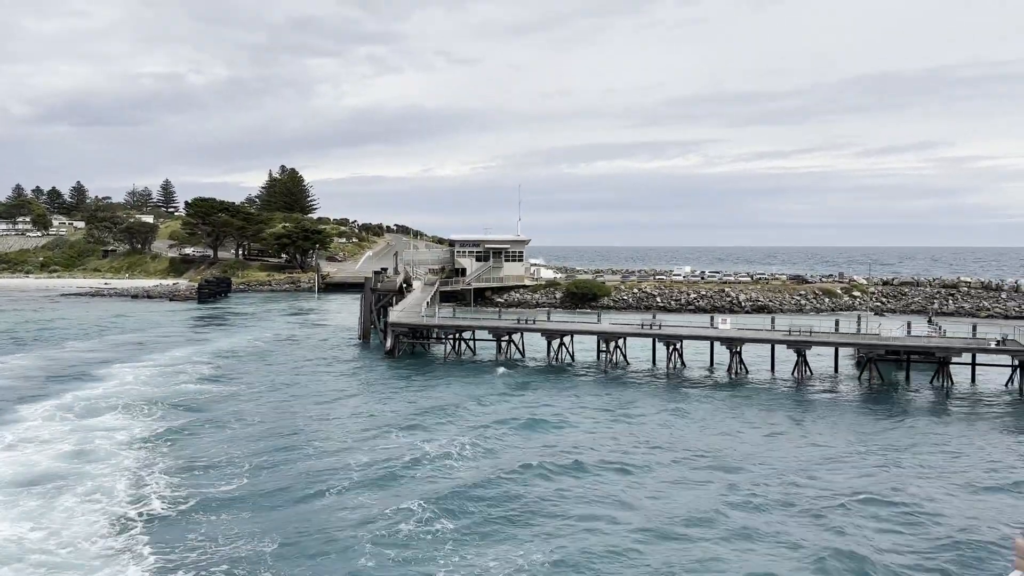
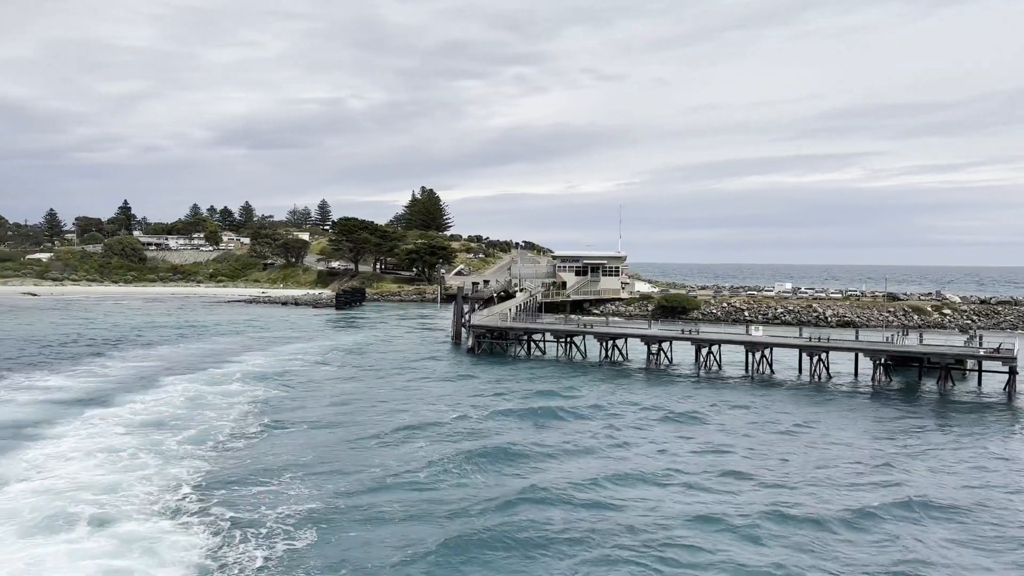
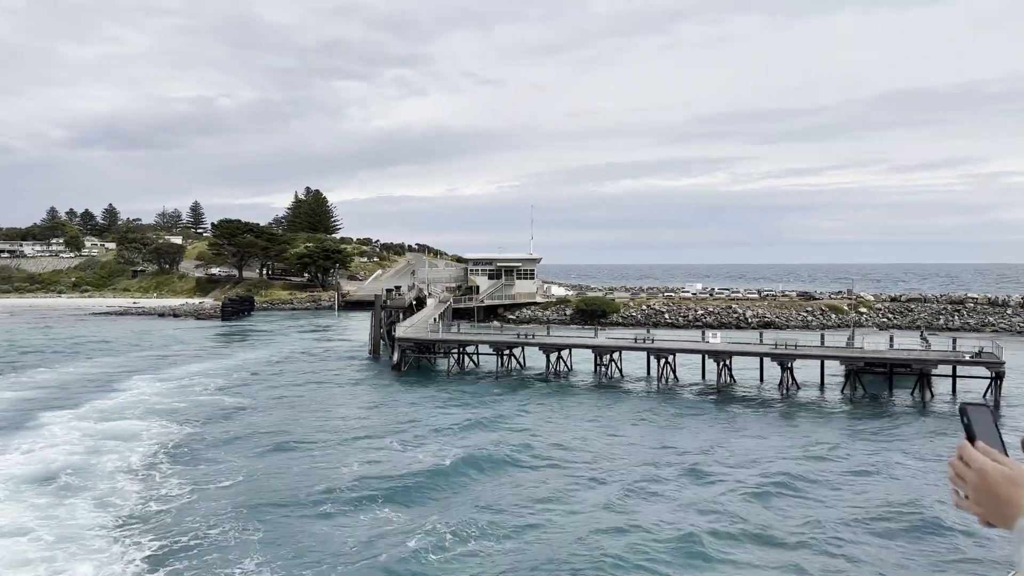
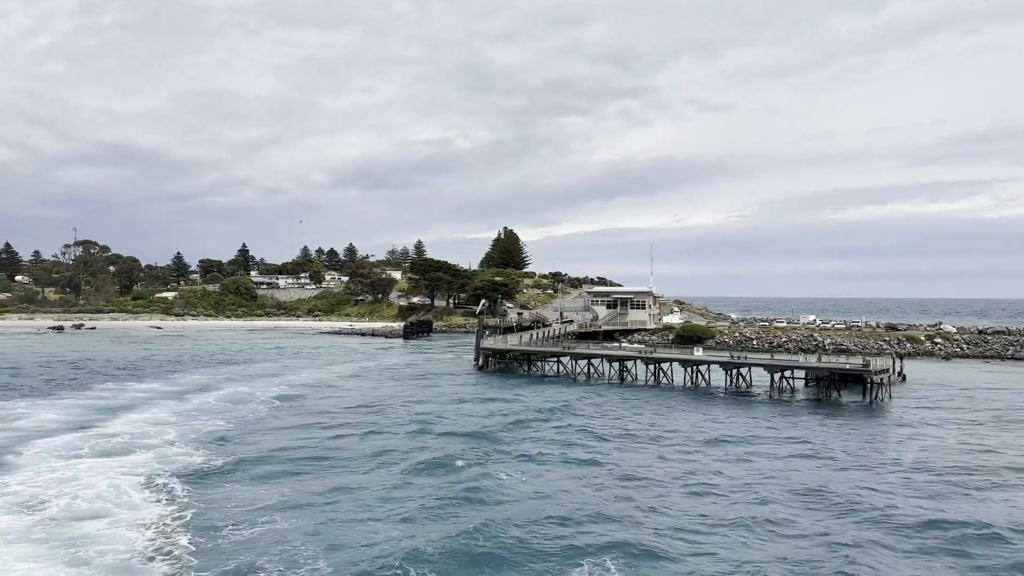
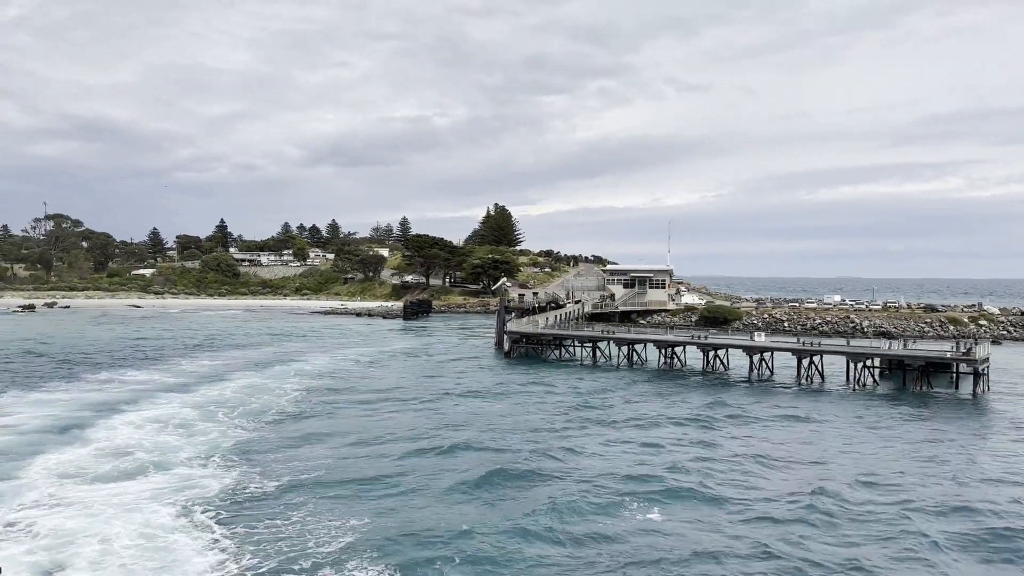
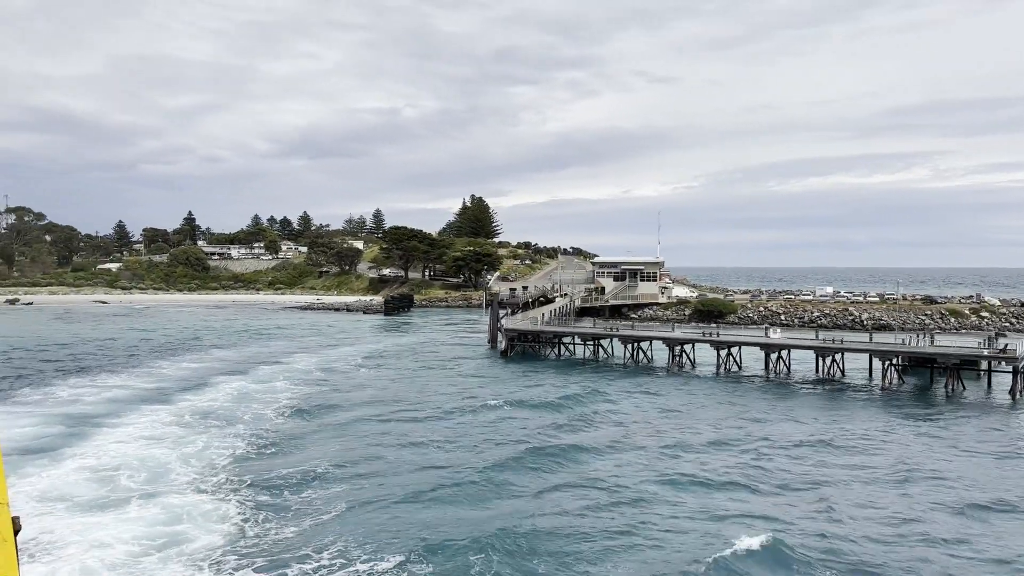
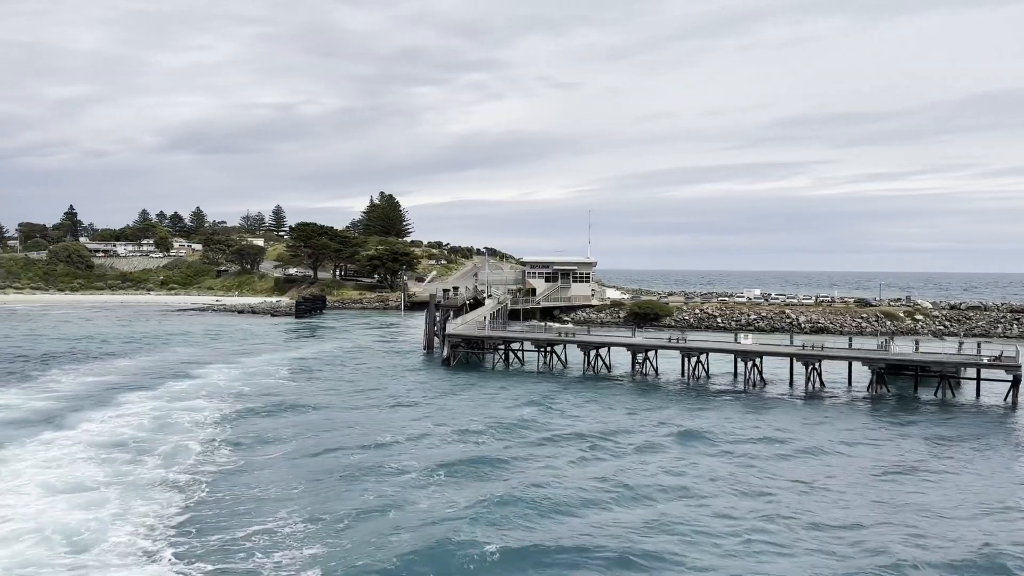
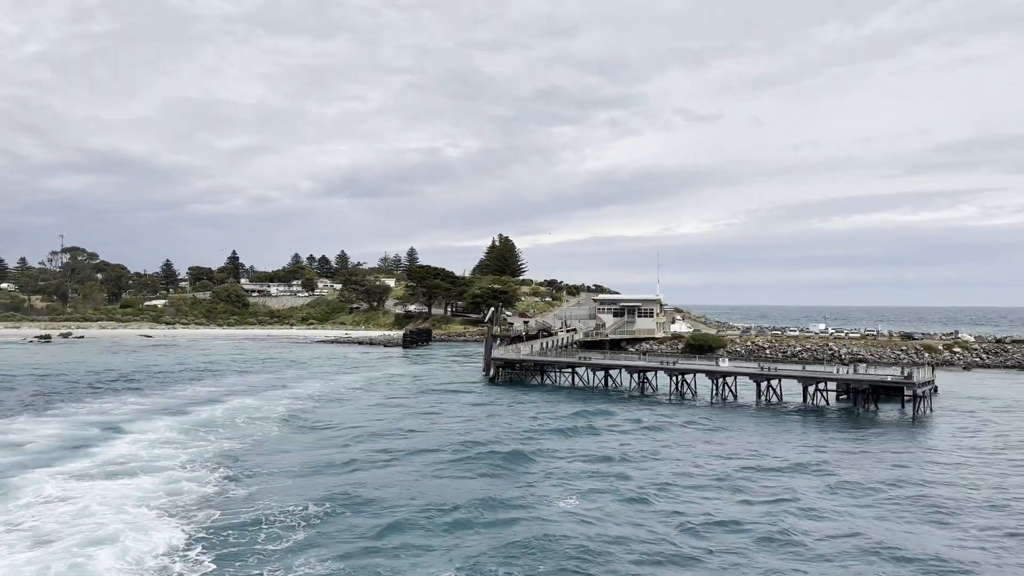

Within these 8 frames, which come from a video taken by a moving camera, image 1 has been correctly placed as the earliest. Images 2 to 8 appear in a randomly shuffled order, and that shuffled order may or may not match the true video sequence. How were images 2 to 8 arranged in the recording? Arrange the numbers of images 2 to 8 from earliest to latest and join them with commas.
3, 7, 2, 6, 5, 8, 4
